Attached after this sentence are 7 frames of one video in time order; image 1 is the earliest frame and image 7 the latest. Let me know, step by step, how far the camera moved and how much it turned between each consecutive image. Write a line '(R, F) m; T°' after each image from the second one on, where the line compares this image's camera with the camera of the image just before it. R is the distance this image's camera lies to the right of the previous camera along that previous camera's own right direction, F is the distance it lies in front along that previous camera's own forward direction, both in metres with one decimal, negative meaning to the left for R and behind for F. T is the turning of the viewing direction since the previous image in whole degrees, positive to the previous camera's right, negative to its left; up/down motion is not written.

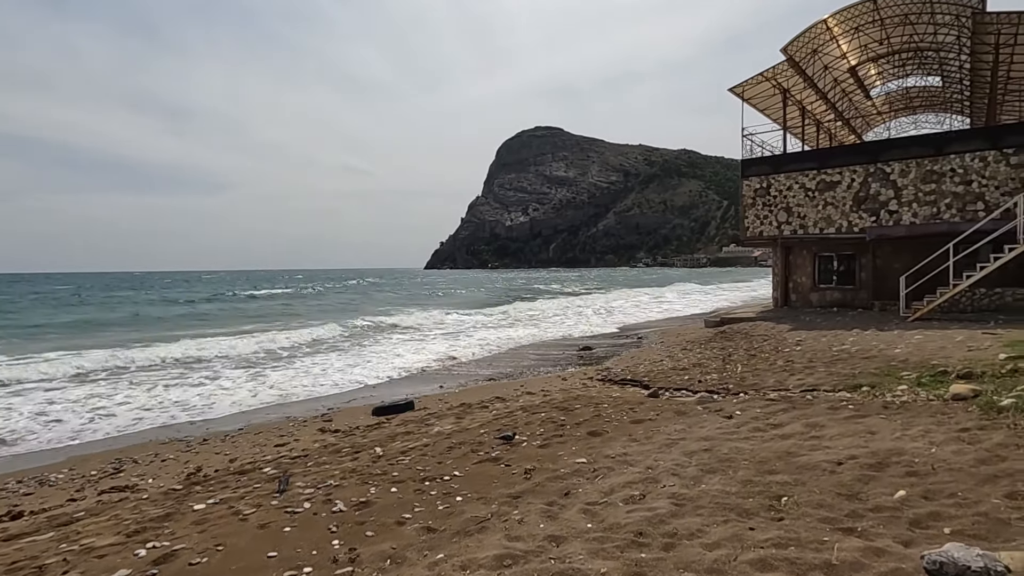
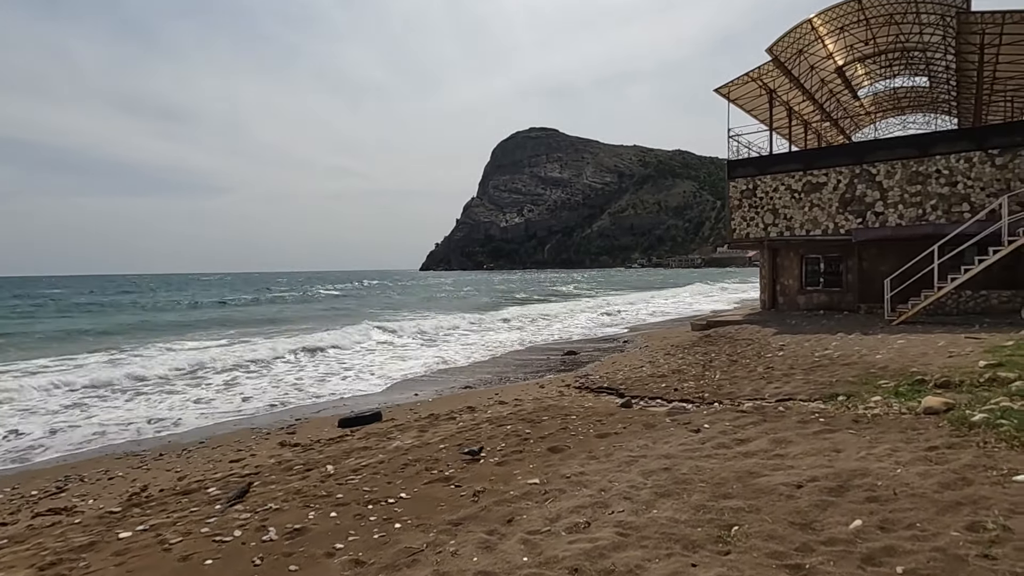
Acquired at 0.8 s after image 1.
(+0.4, +0.2) m; 0°
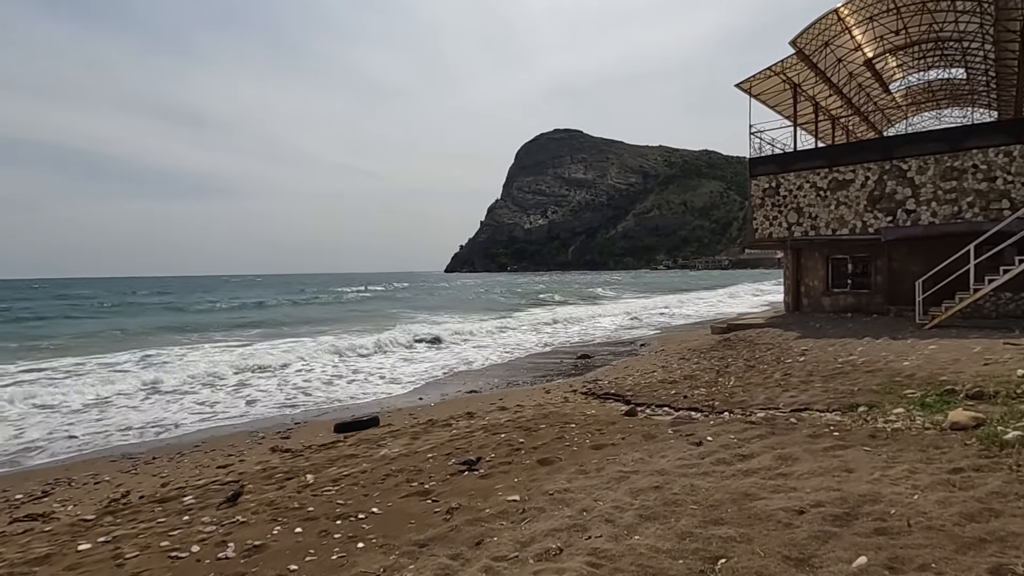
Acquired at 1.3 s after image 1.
(+0.4, +0.3) m; -3°
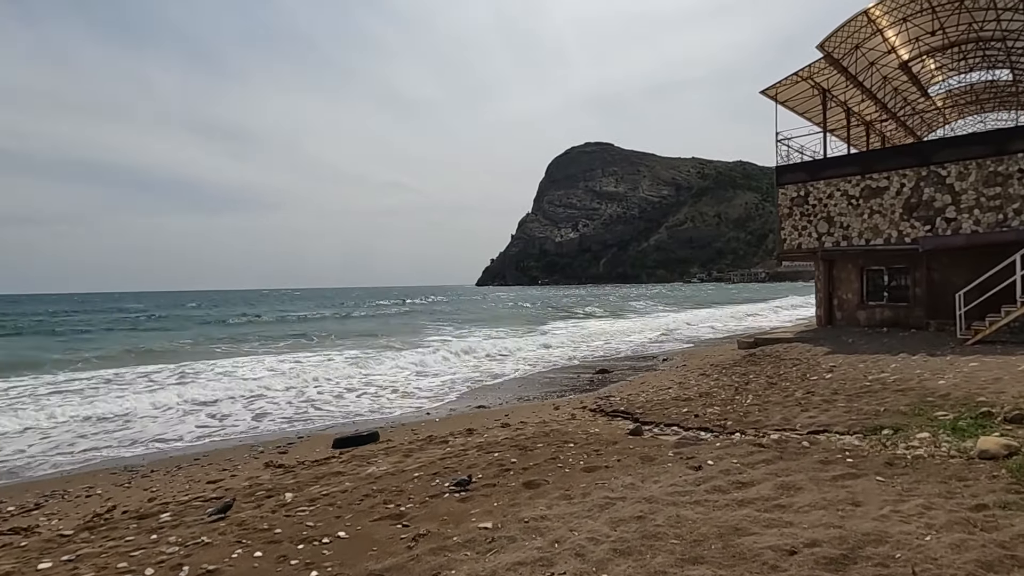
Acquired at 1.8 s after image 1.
(+0.4, +0.3) m; -3°
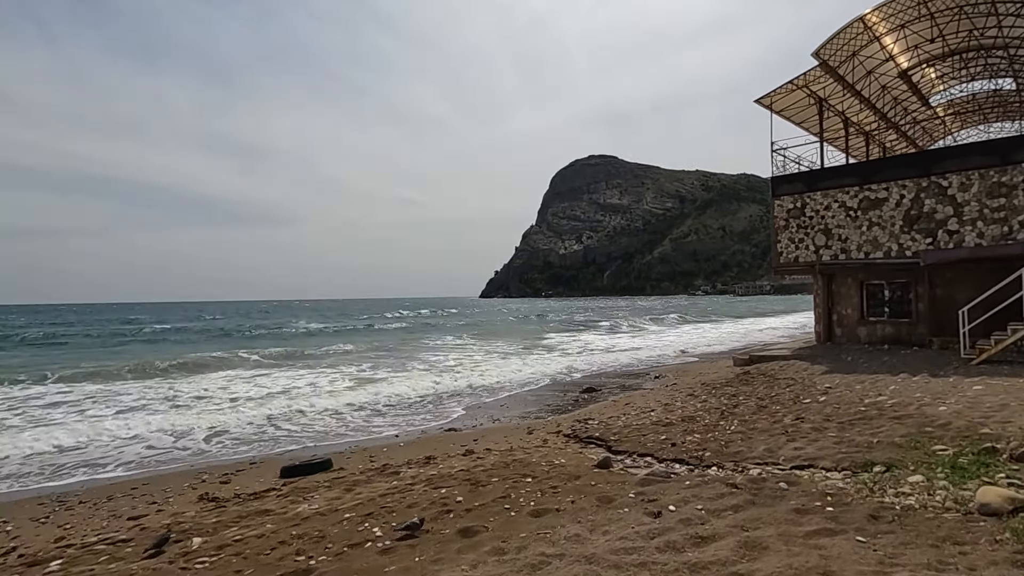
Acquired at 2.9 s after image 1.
(+0.6, +0.6) m; 0°
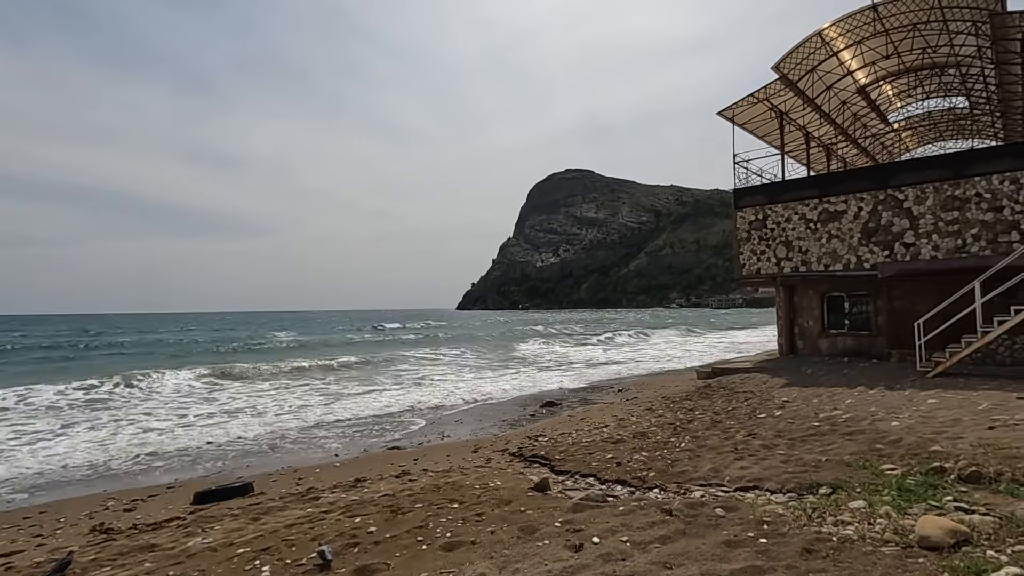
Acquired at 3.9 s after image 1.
(+0.5, +0.4) m; +2°
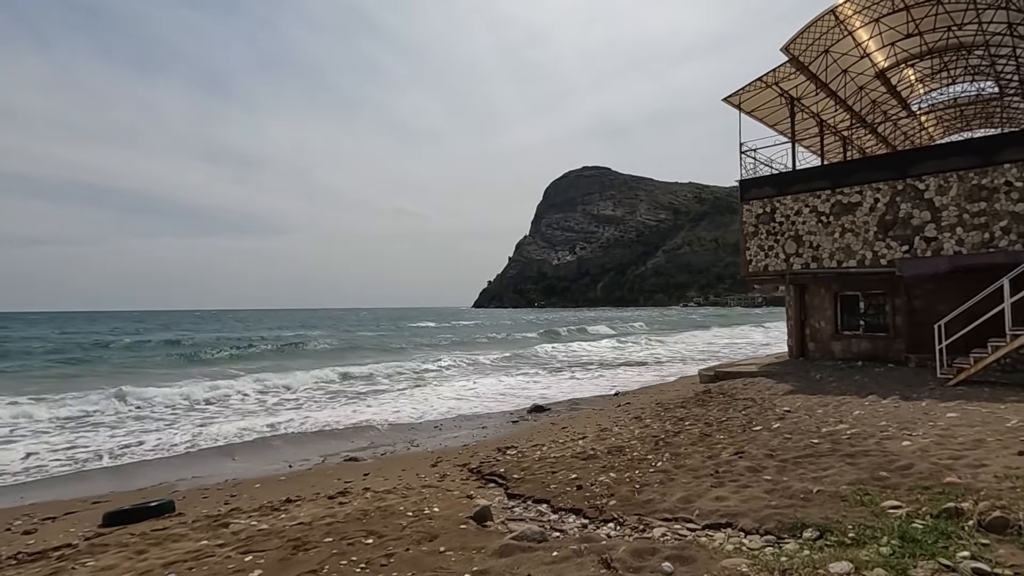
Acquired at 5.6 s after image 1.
(+0.8, +0.9) m; -2°
